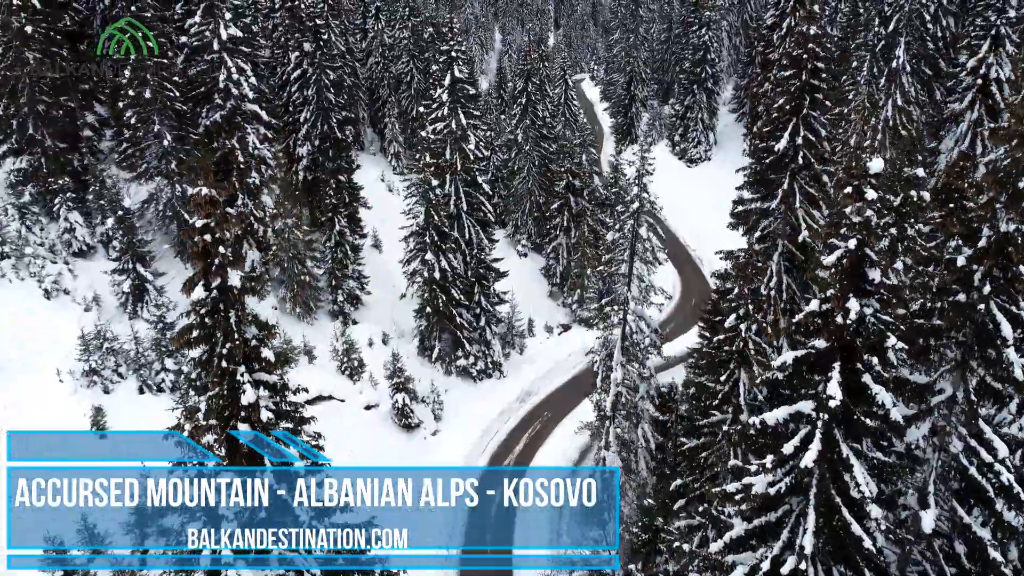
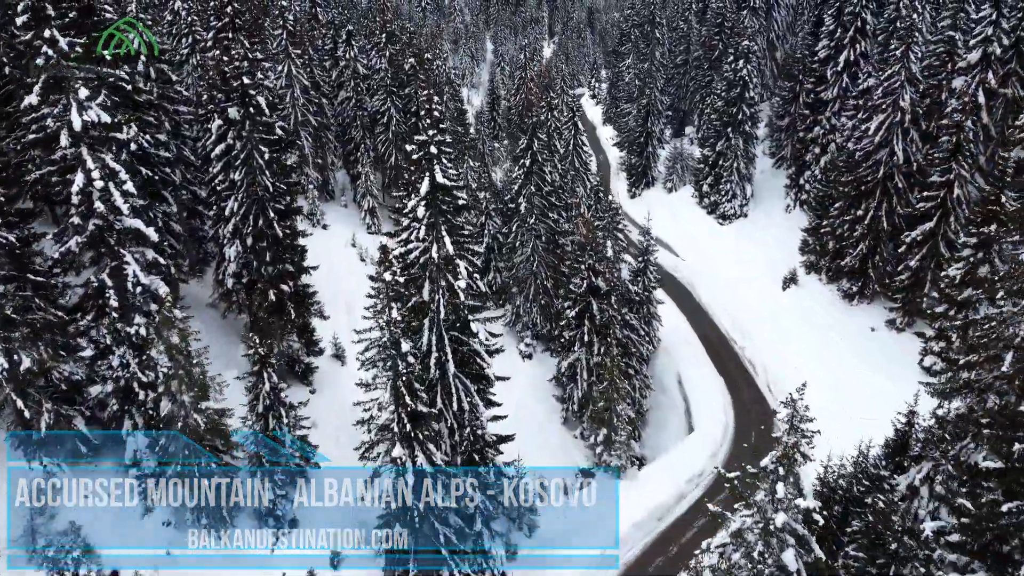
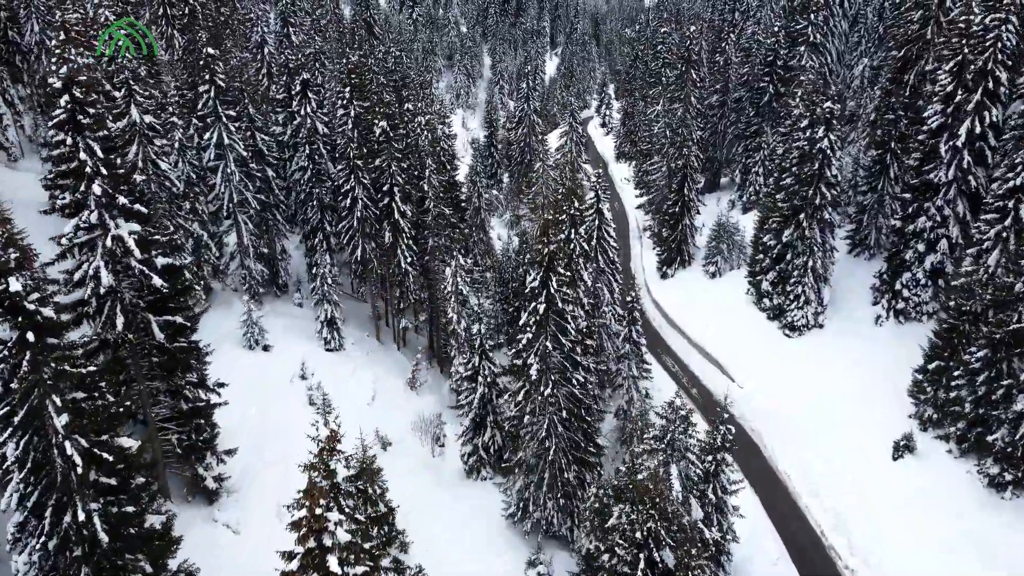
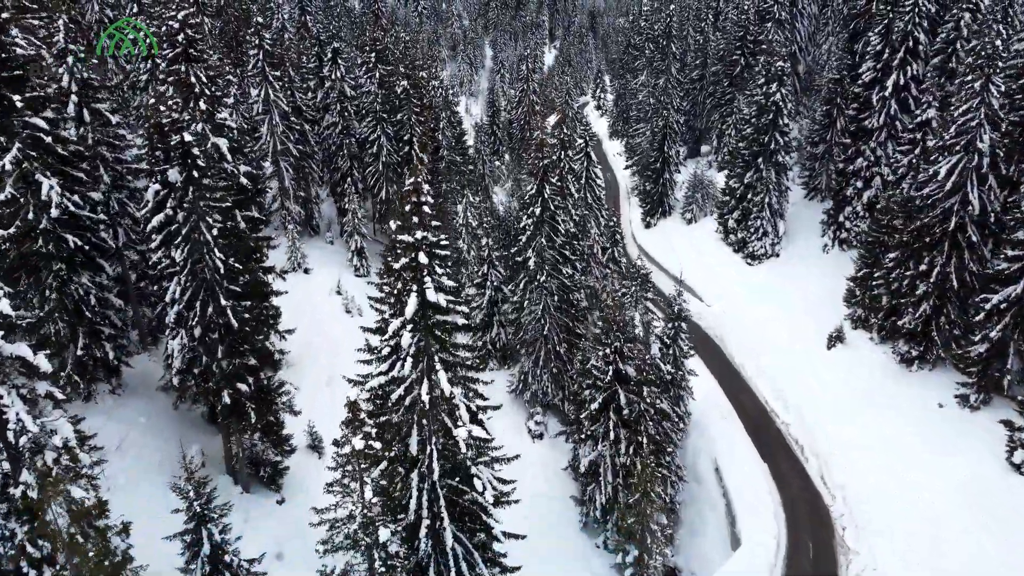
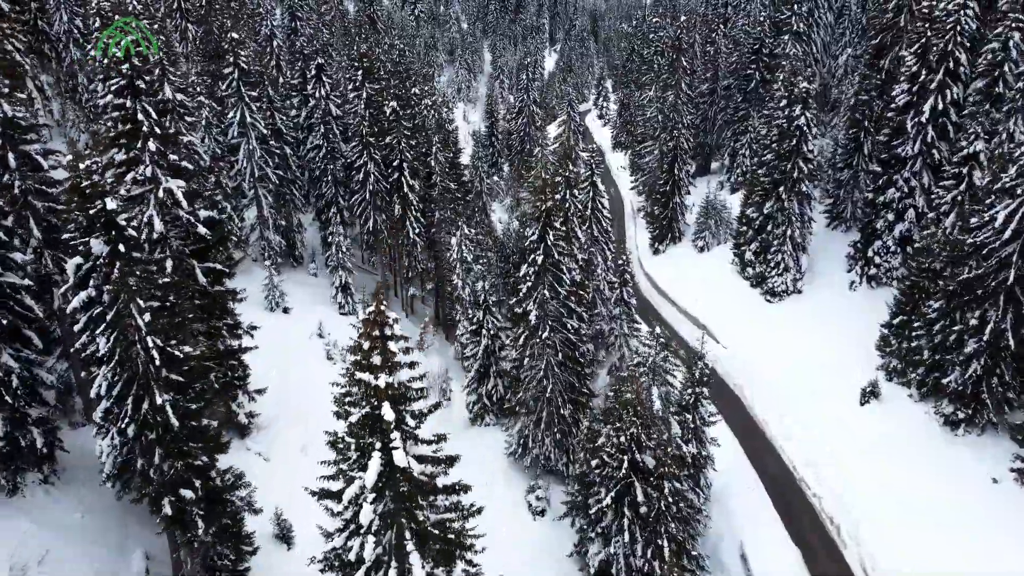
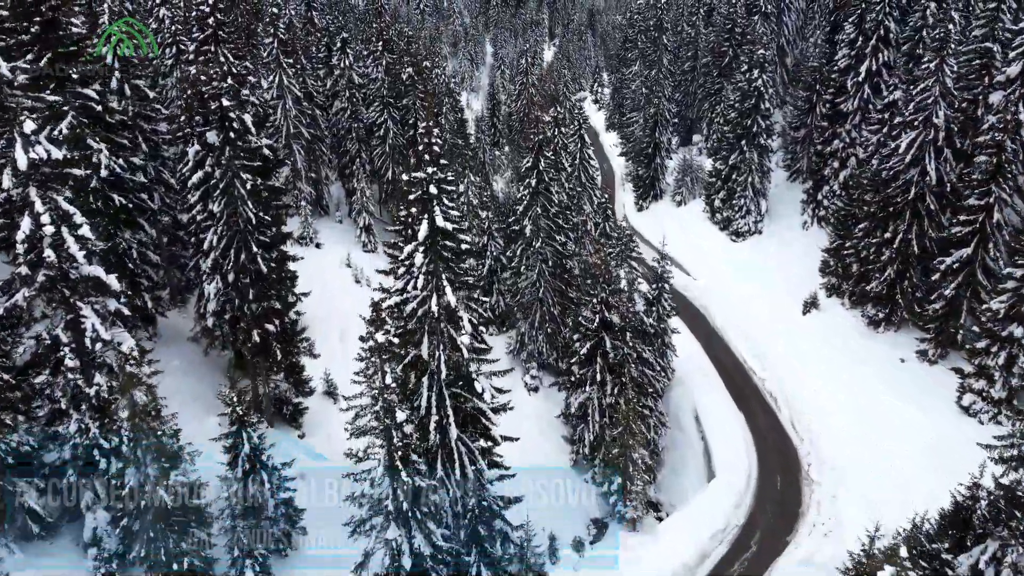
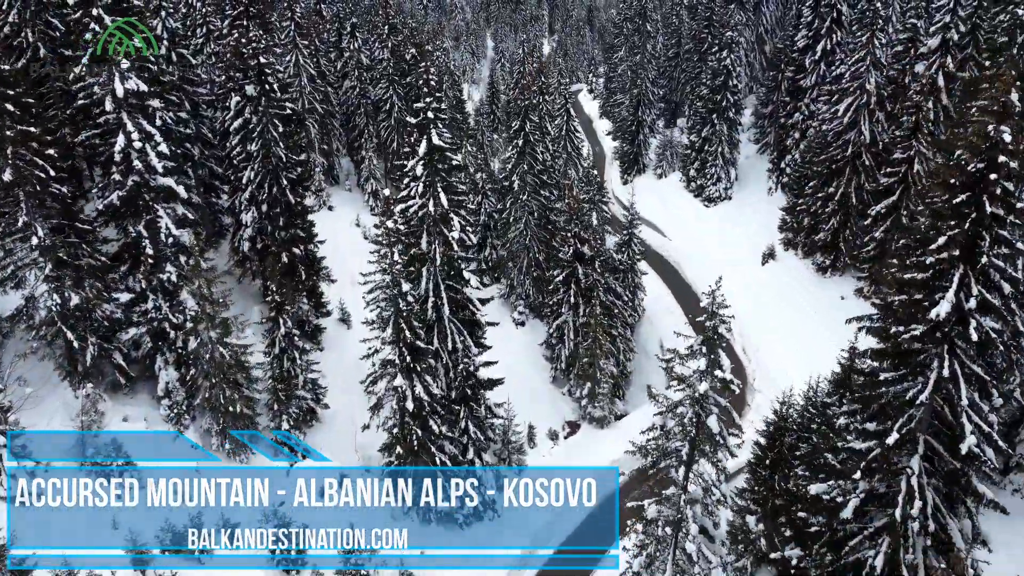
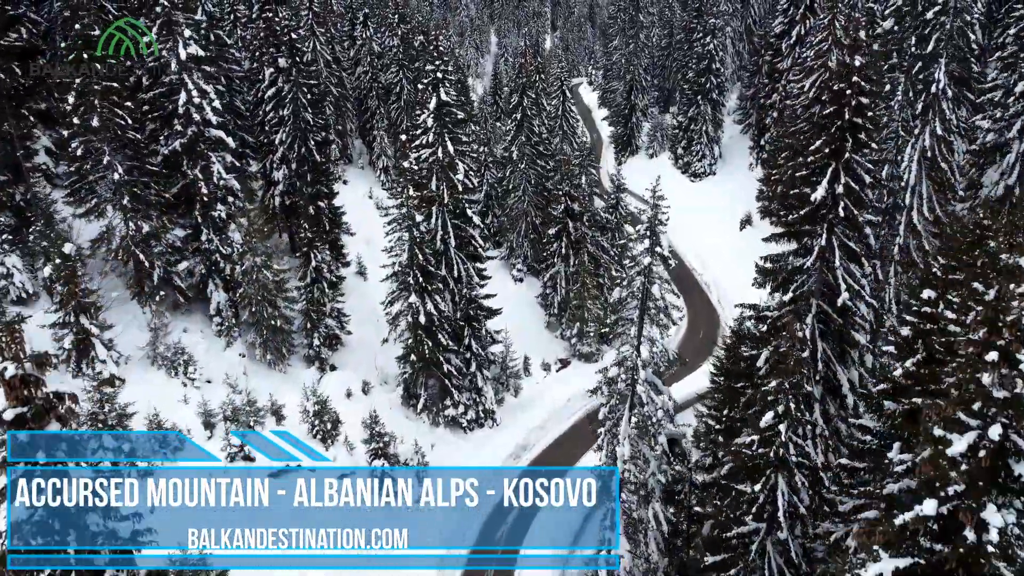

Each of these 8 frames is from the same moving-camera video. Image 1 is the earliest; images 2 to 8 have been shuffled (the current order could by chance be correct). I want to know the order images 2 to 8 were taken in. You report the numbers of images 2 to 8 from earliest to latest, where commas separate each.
8, 7, 2, 6, 4, 5, 3
